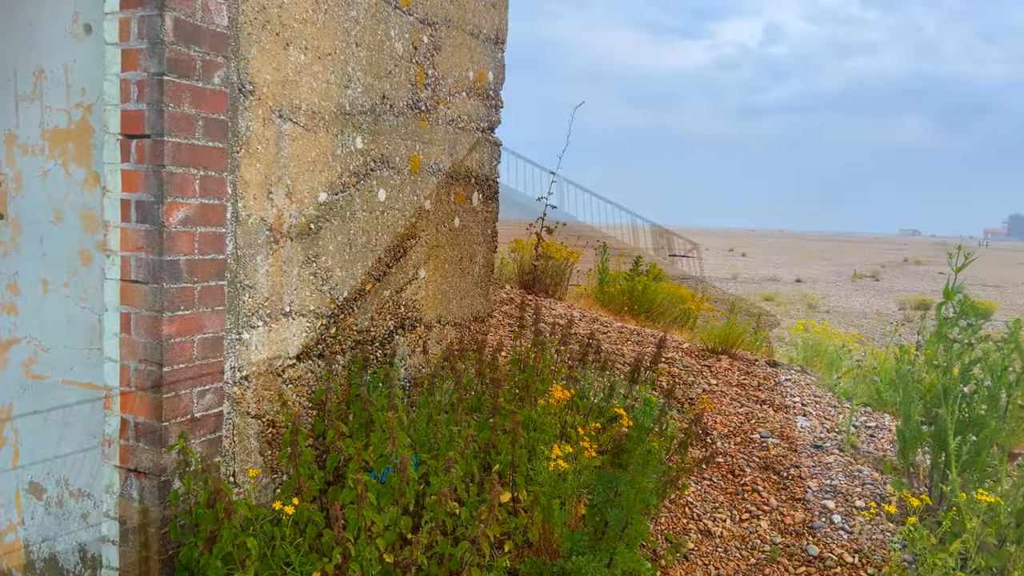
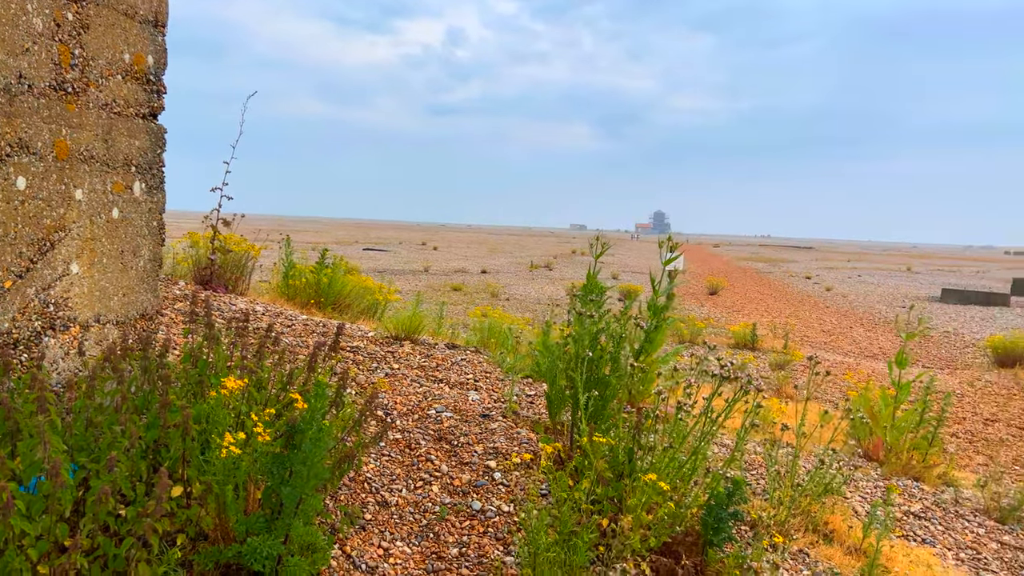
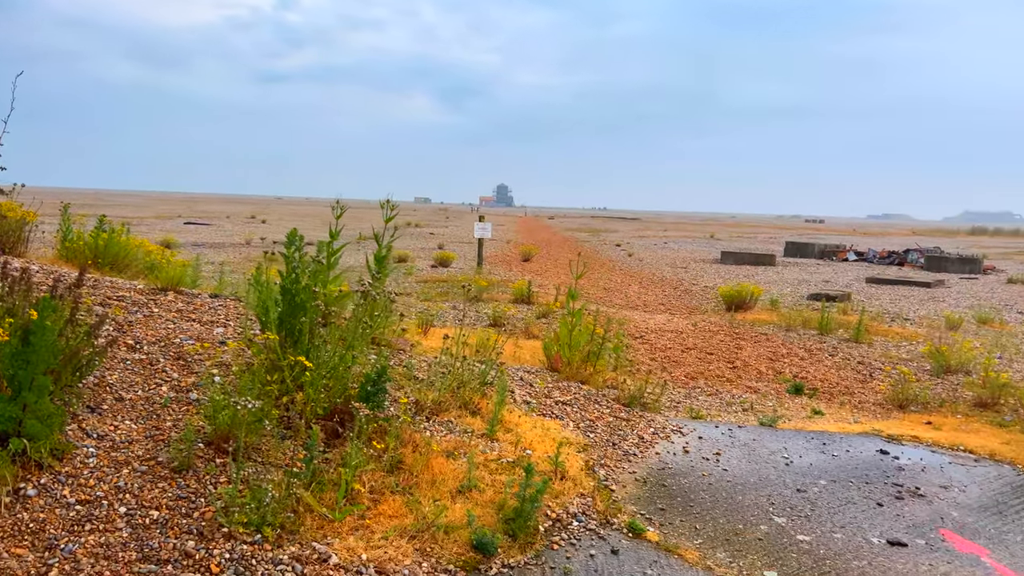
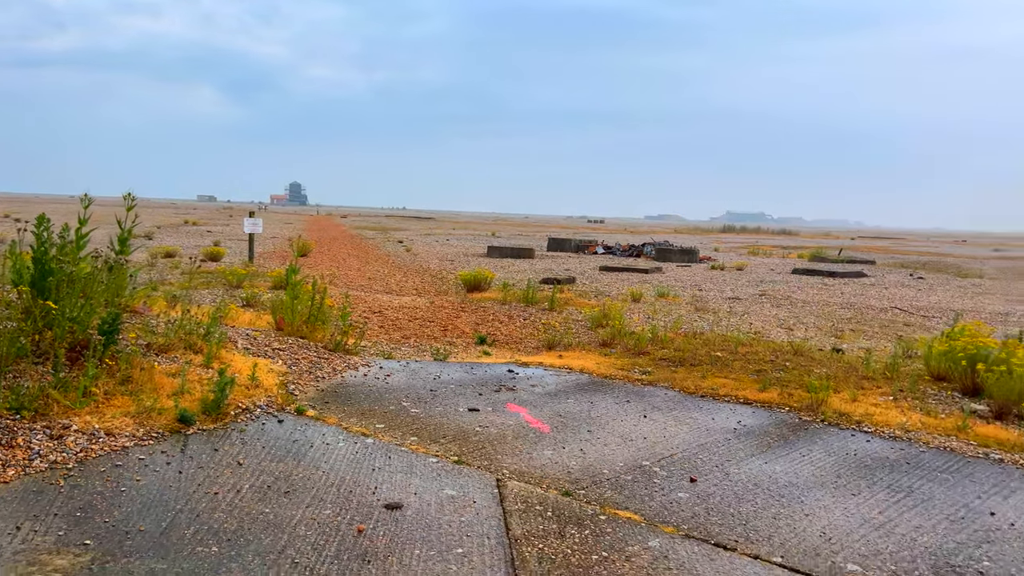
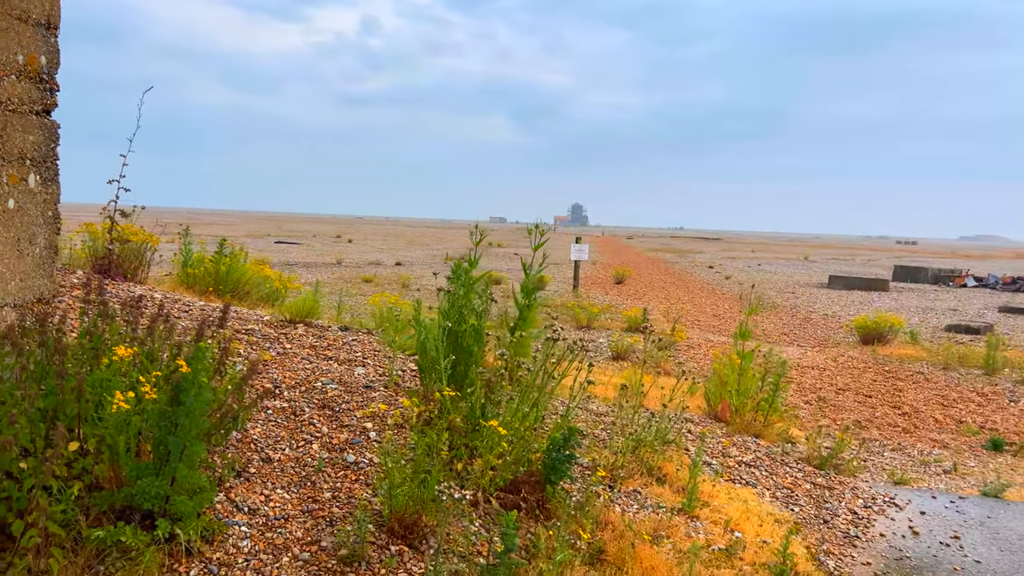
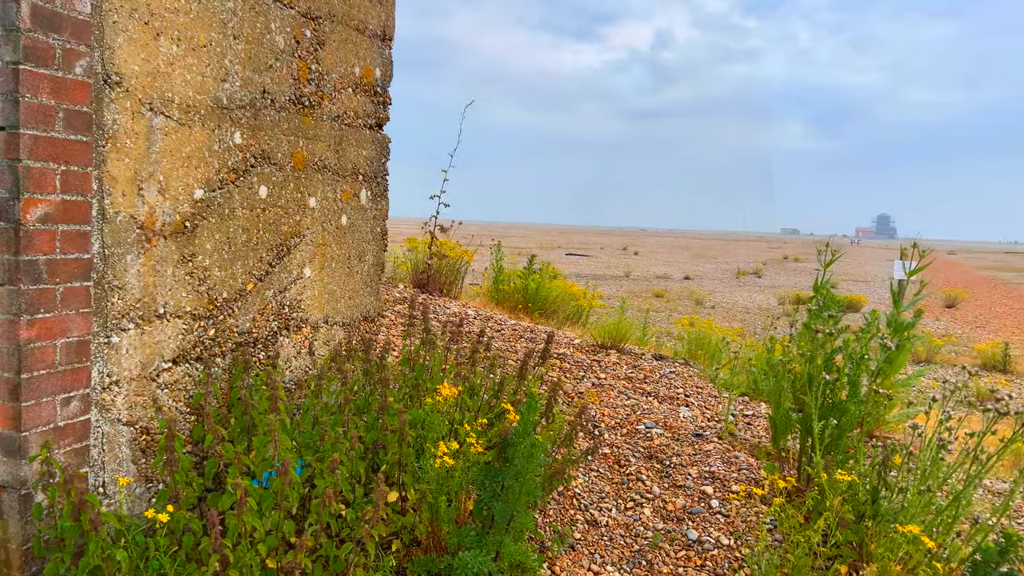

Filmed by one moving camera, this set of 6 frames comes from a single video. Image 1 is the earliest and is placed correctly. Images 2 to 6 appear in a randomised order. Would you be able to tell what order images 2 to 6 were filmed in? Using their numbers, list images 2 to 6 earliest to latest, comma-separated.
6, 2, 5, 3, 4
